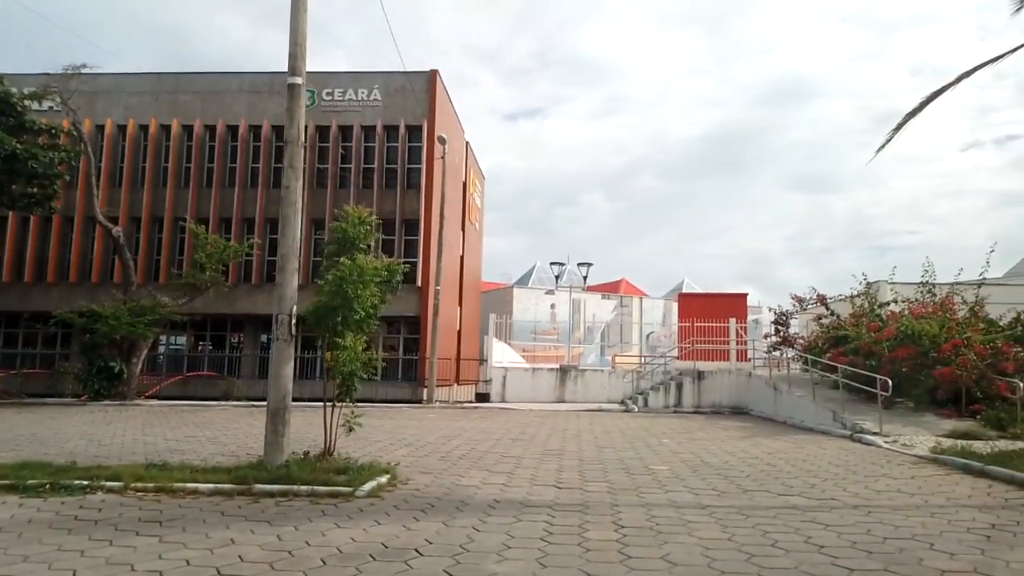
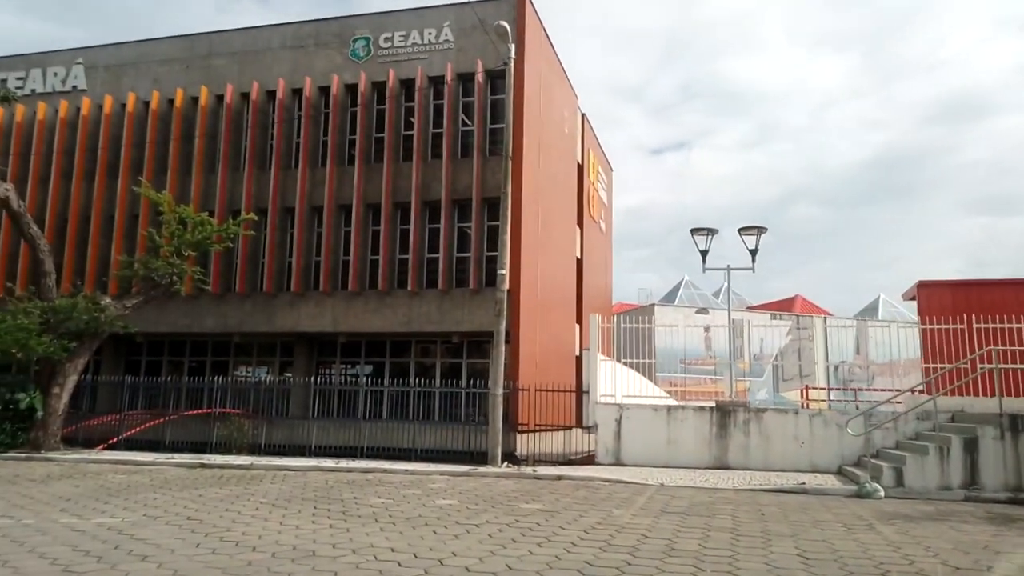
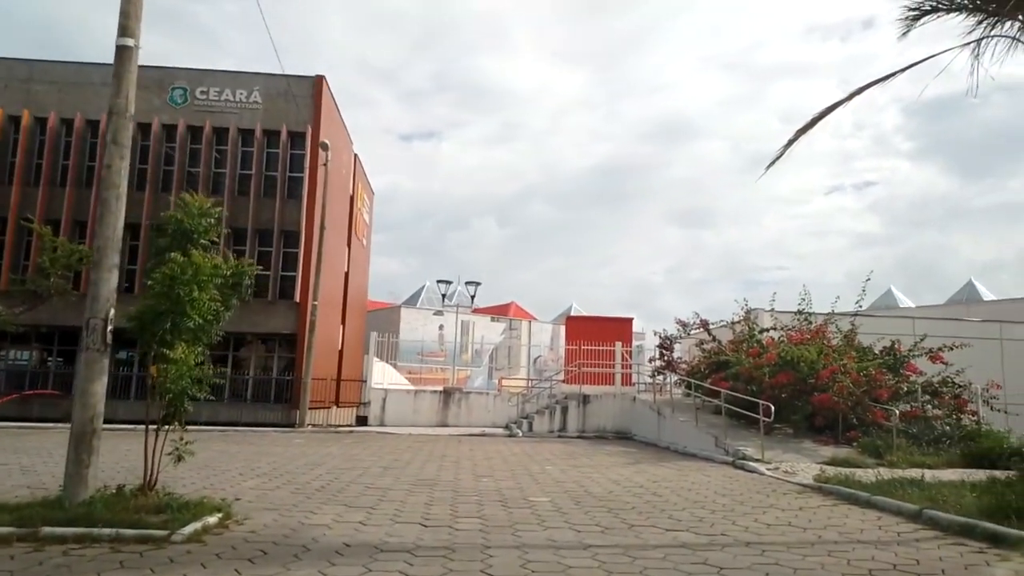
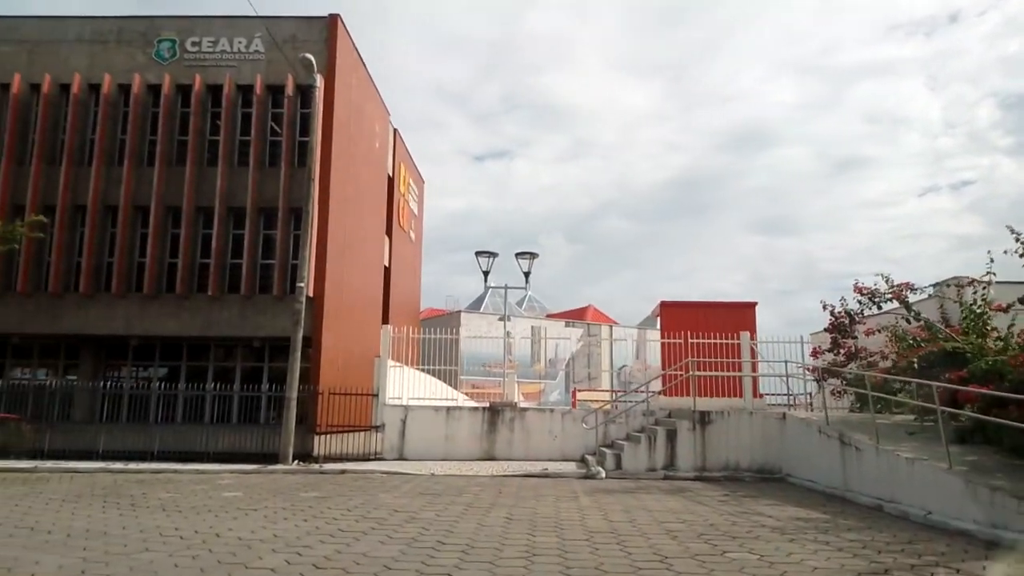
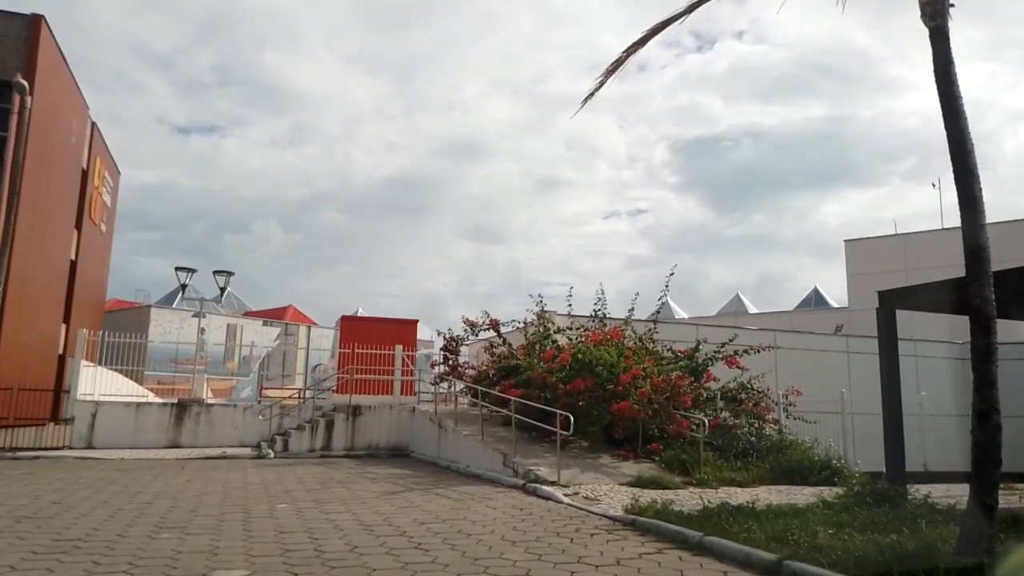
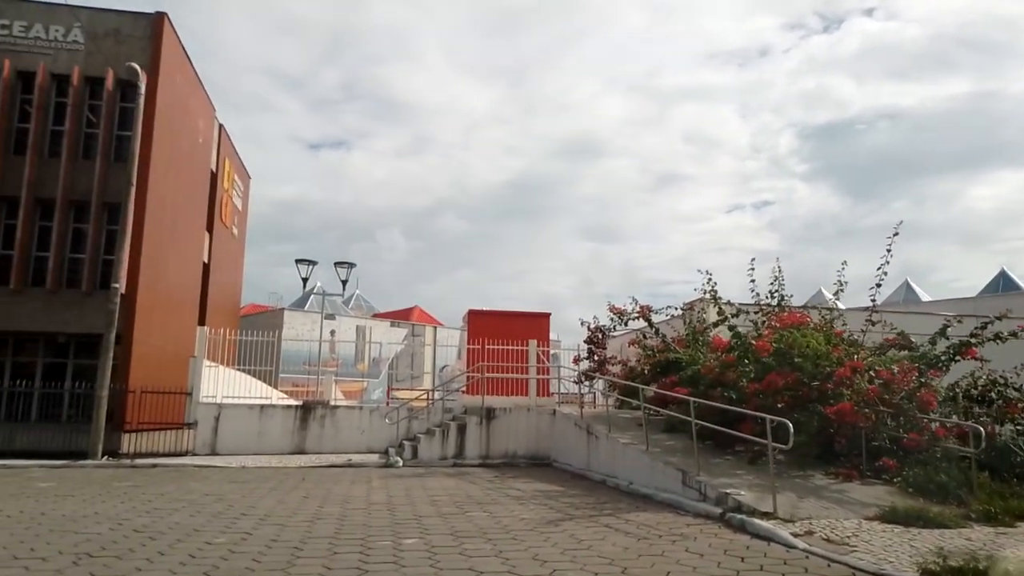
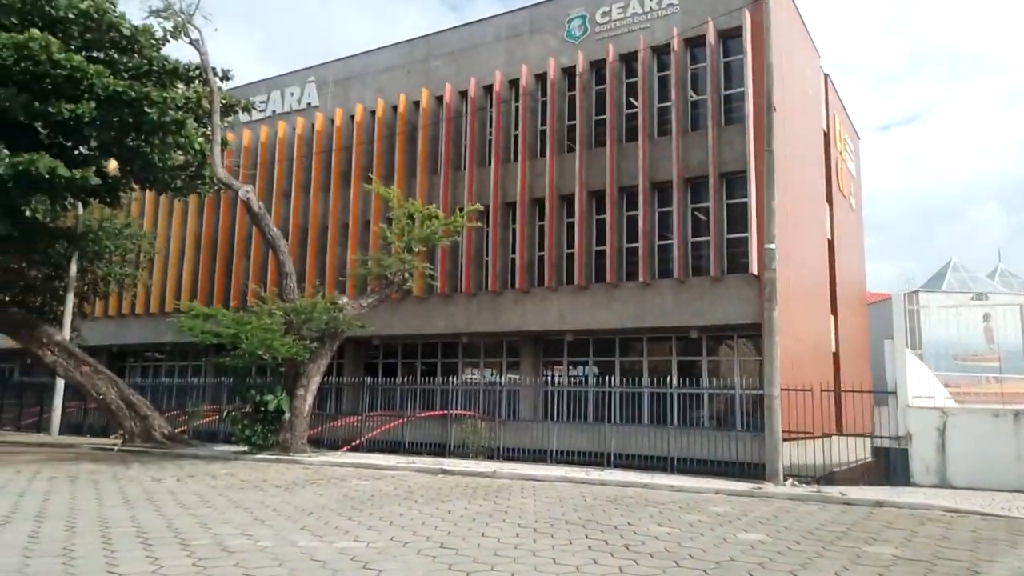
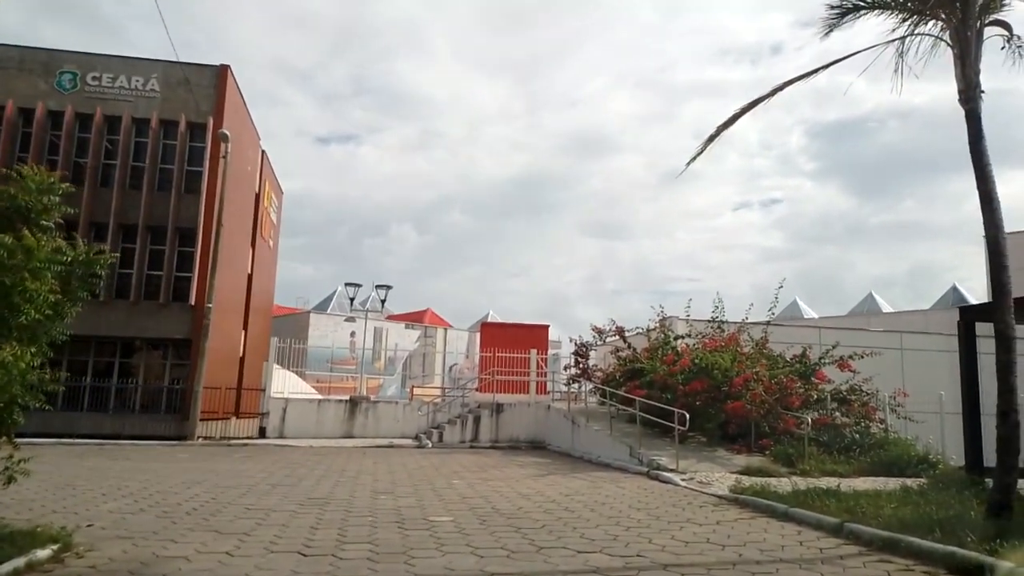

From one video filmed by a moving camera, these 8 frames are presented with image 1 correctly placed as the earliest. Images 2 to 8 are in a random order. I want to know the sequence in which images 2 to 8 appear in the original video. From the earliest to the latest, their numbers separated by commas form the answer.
3, 8, 5, 6, 4, 2, 7
